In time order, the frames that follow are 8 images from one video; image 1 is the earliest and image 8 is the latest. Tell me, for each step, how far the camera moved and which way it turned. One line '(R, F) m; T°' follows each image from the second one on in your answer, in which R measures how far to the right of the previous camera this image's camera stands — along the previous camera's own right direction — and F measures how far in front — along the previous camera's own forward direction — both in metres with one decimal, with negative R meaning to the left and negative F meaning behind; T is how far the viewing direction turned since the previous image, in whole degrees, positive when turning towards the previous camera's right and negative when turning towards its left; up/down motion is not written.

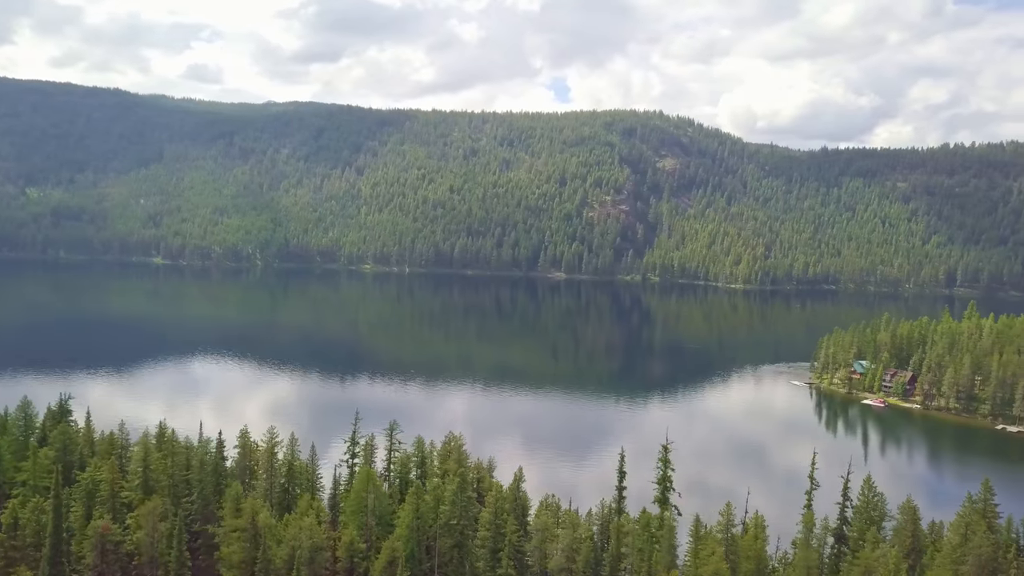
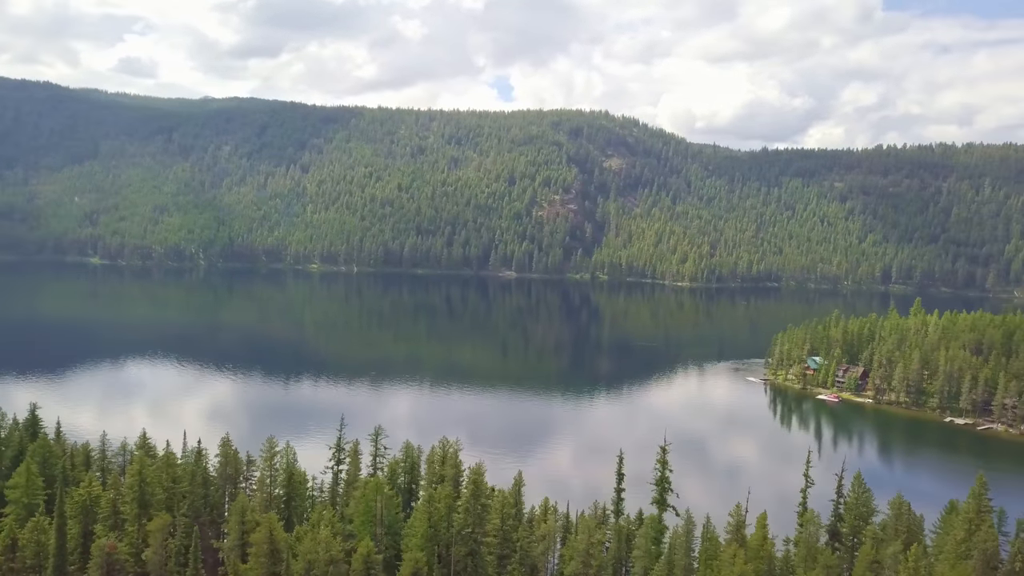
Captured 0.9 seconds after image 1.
(-1.4, +0.3) m; +4°
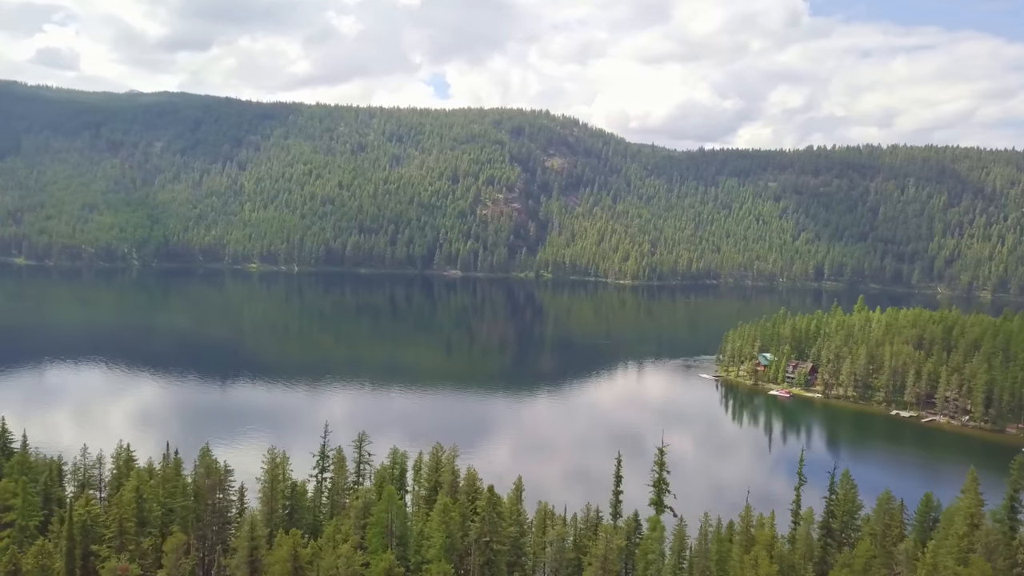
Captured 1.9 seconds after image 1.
(-1.6, +0.3) m; +4°
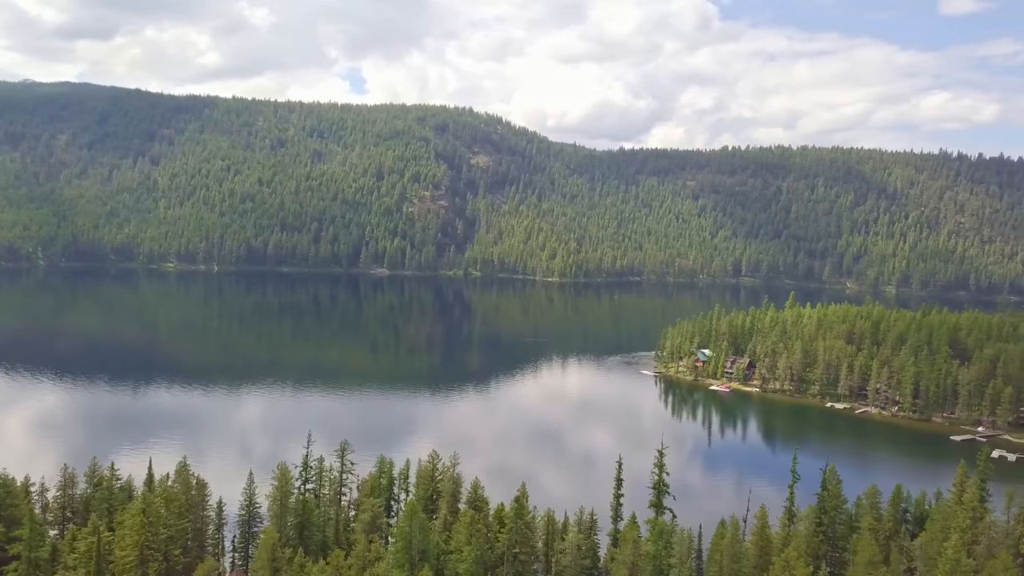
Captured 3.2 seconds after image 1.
(-2.2, +0.5) m; +6°
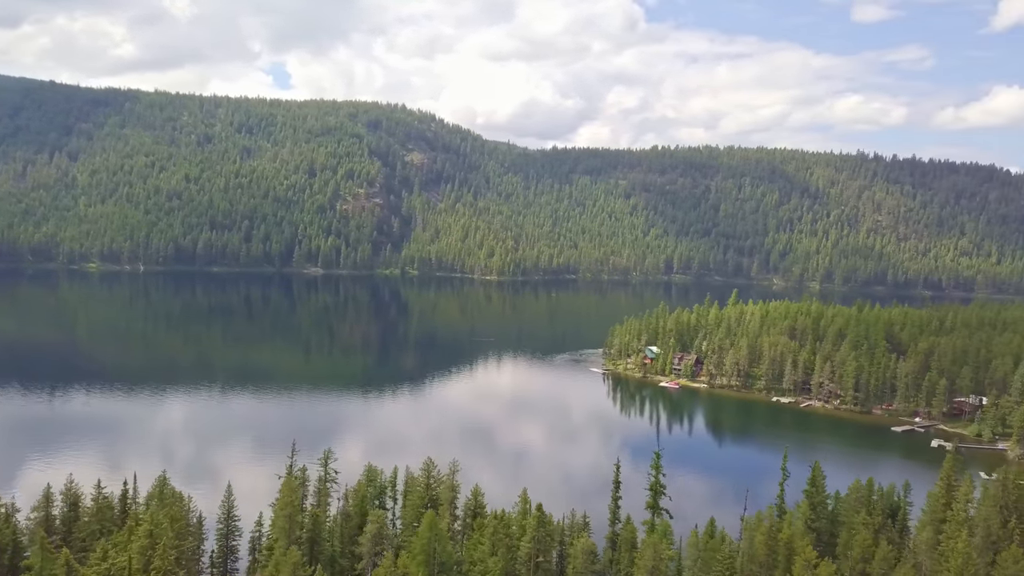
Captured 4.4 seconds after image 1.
(-1.8, +0.4) m; +5°
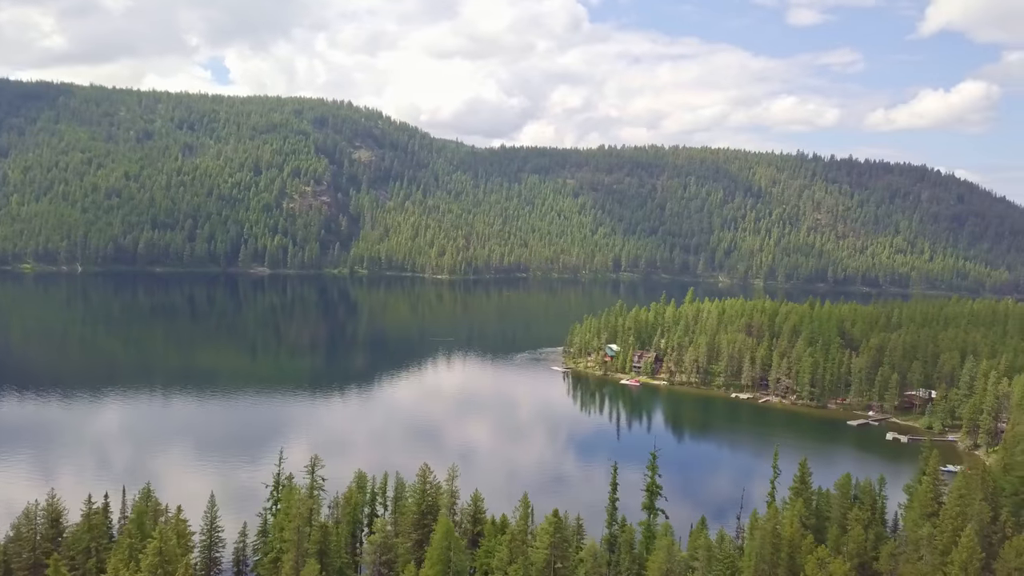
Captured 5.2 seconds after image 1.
(-1.4, +0.3) m; +4°
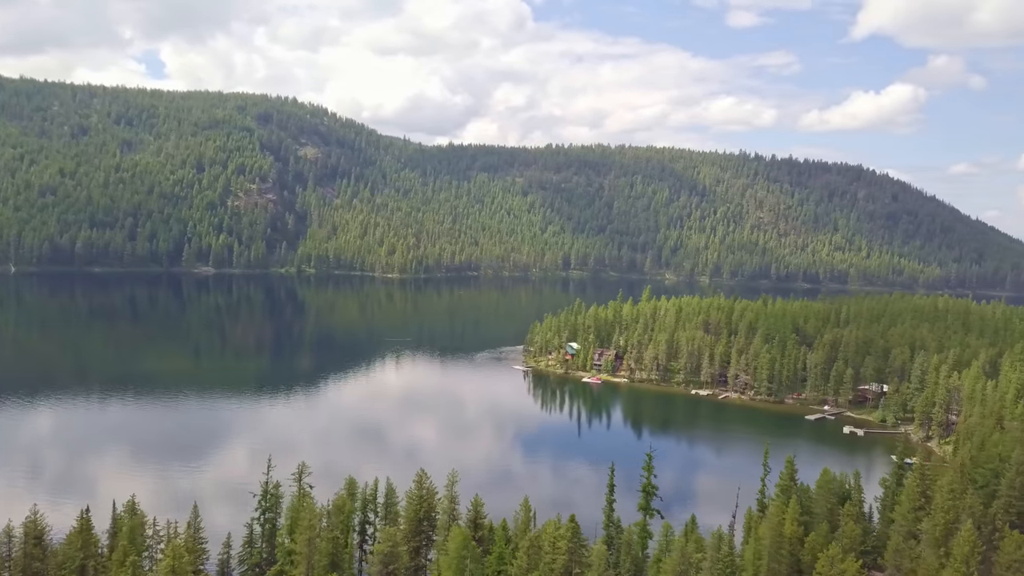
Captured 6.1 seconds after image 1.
(-1.4, +0.3) m; +4°
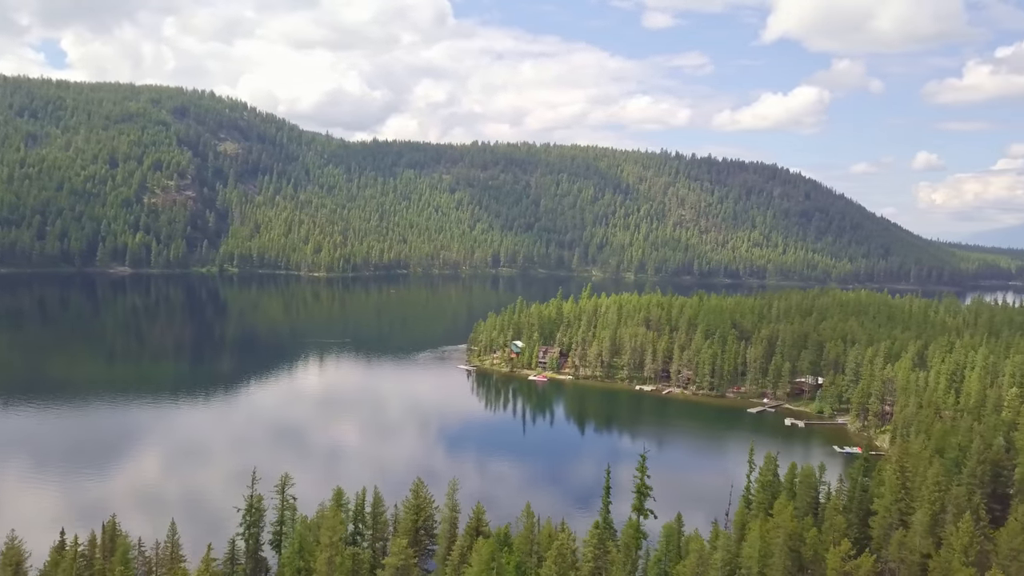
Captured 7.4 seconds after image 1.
(-1.9, +0.4) m; +6°
